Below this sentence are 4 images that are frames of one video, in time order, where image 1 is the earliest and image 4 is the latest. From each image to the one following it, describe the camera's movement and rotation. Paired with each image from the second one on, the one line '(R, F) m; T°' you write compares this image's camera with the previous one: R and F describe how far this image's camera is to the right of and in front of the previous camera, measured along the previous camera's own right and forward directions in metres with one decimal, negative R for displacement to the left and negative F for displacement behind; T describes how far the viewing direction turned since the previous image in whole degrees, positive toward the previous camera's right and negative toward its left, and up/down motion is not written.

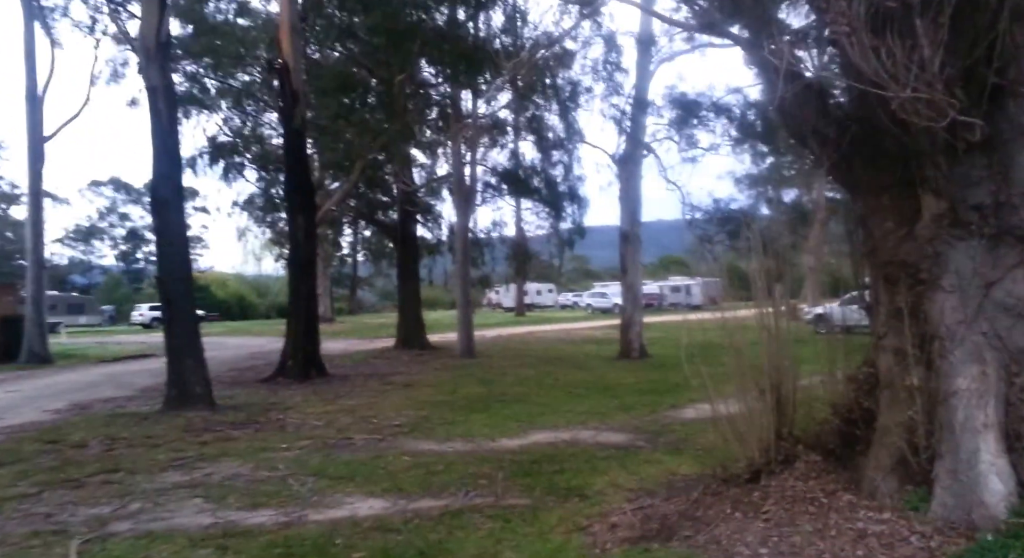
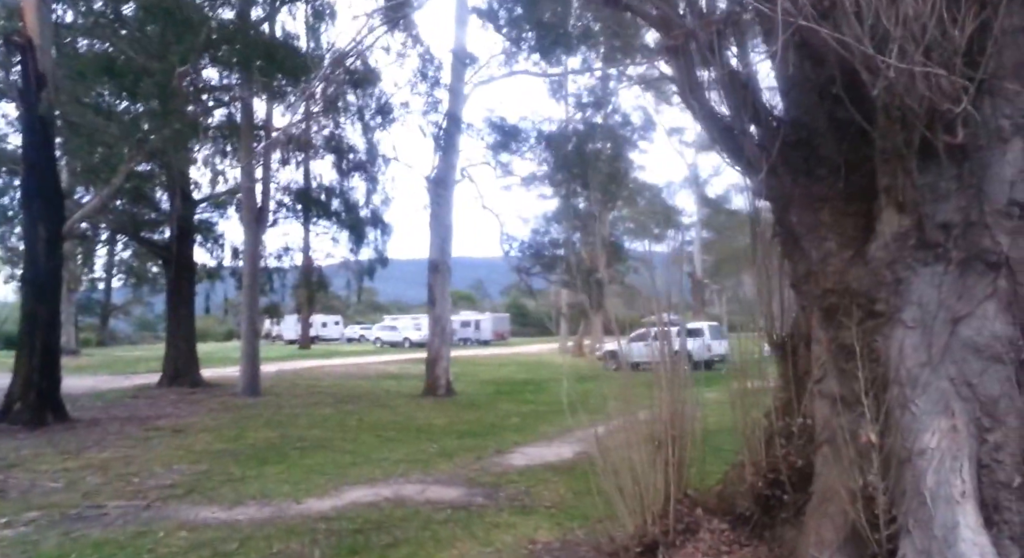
(-0.4, +1.6) m; +16°
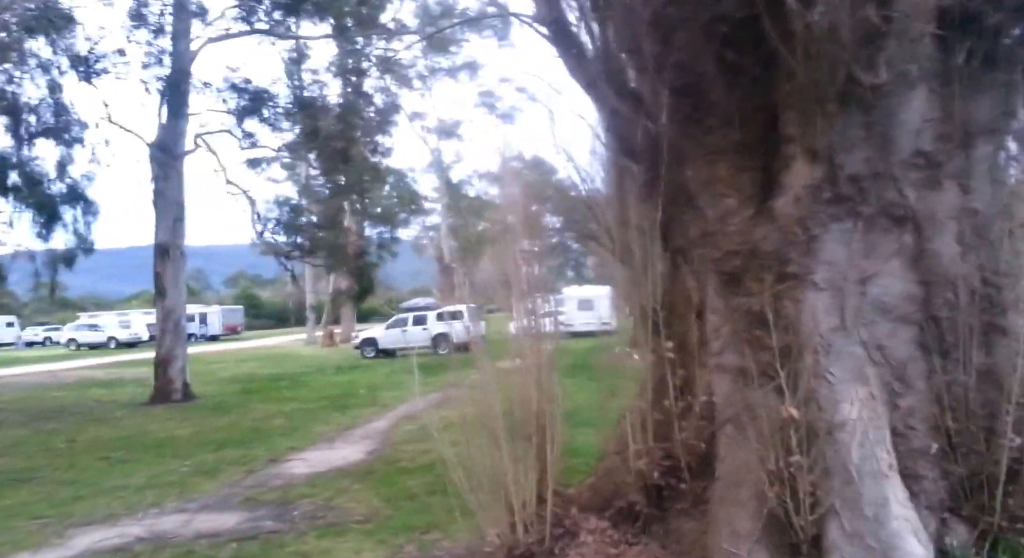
(-0.6, +1.1) m; +19°
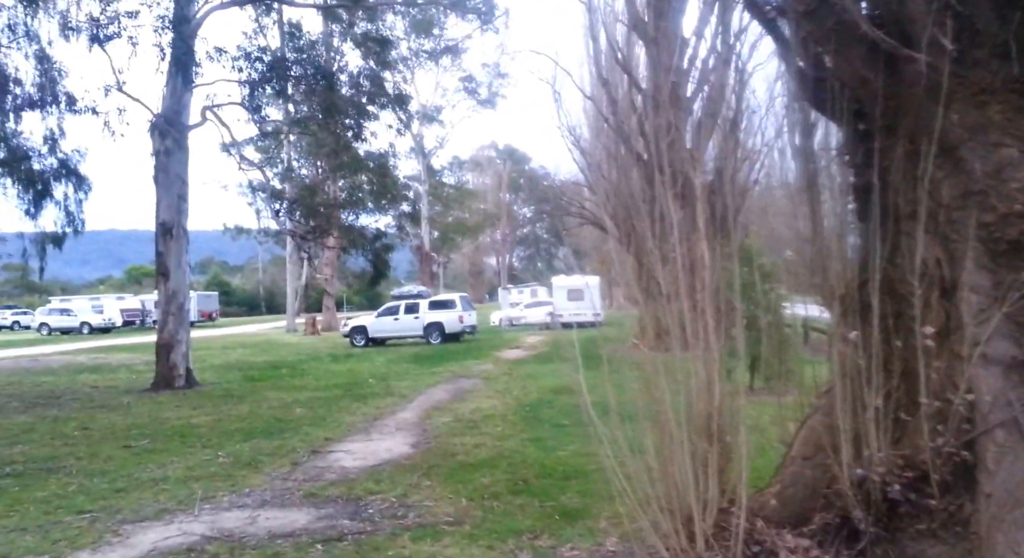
(-1.0, +0.8) m; +1°
